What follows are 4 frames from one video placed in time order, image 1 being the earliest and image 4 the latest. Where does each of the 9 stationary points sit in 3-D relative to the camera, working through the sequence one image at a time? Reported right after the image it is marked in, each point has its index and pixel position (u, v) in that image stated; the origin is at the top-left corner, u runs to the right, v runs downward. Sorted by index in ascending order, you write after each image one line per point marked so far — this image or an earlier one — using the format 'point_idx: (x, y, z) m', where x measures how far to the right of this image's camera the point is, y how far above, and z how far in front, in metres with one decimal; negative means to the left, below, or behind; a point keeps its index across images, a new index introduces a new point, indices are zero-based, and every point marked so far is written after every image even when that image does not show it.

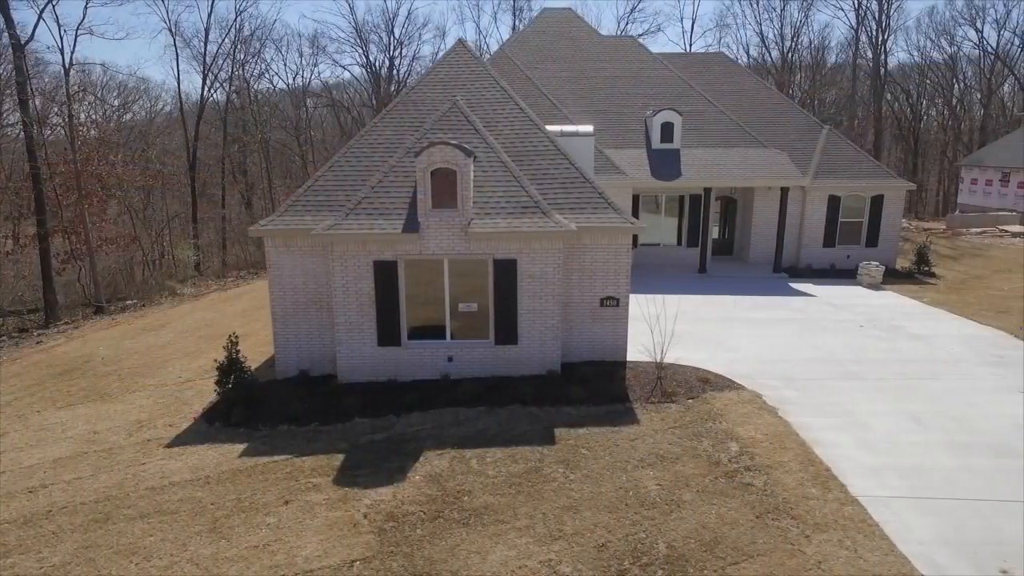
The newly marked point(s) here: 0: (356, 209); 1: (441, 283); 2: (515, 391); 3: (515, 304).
0: (-3.0, +1.5, +11.9) m
1: (-1.4, +0.1, +12.0) m
2: (+0.1, -1.9, +11.4) m
3: (+0.1, -0.3, +12.1) m
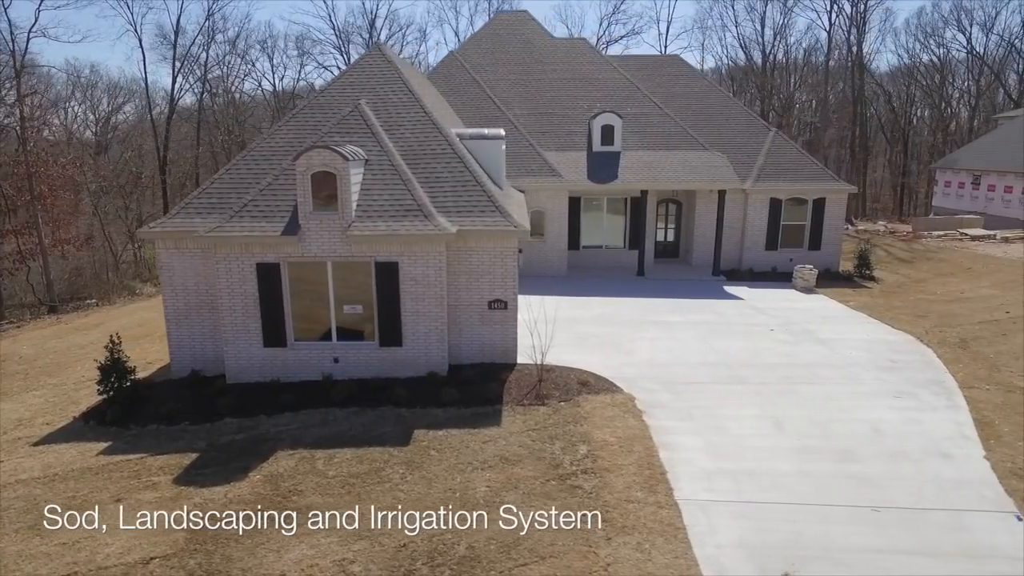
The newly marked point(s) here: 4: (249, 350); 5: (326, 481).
0: (-5.3, +1.5, +12.1) m
1: (-3.7, +0.1, +12.2) m
2: (-2.3, -2.0, +11.5) m
3: (-2.3, -0.4, +12.2) m
4: (-5.3, -1.2, +12.4) m
5: (-2.7, -2.8, +8.8) m
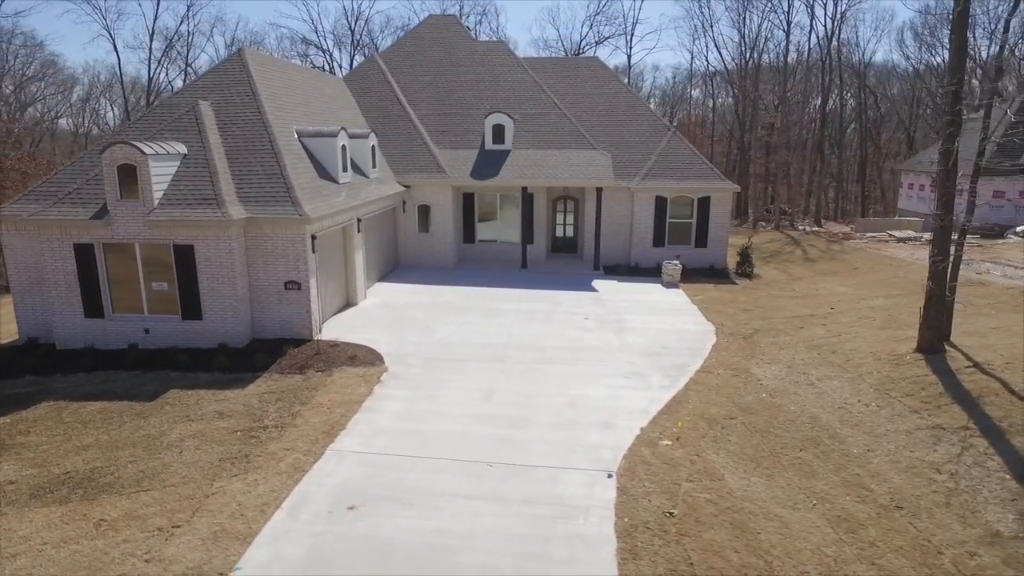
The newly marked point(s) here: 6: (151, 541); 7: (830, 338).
0: (-10.0, +2.0, +13.8) m
1: (-8.4, +0.5, +13.8) m
2: (-7.1, -1.5, +13.0) m
3: (-7.0, +0.1, +13.7) m
4: (-10.1, -0.7, +14.1) m
5: (-7.7, -2.3, +10.4) m
6: (-4.4, -3.1, +7.4) m
7: (+7.5, -1.2, +14.5) m
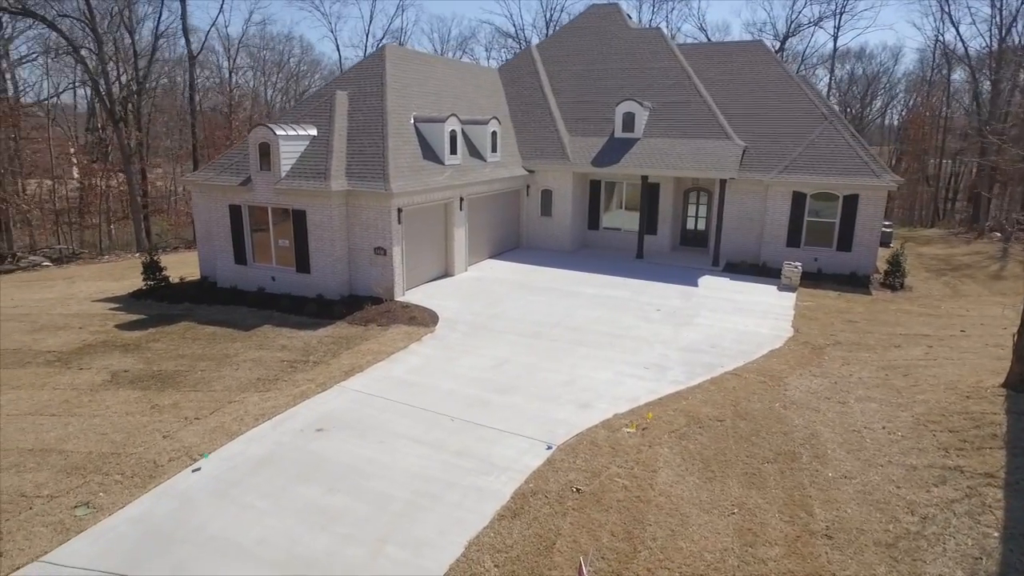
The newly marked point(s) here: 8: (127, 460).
0: (-8.1, +3.4, +17.5) m
1: (-6.8, +1.8, +17.1) m
2: (-6.0, -0.4, +16.0) m
3: (-5.5, +1.2, +16.5) m
4: (-8.3, +0.7, +17.9) m
5: (-7.5, -1.1, +13.7) m
6: (-5.4, -2.2, +9.9) m
7: (+8.3, -1.5, +12.5) m
8: (-5.6, -2.5, +8.9) m
